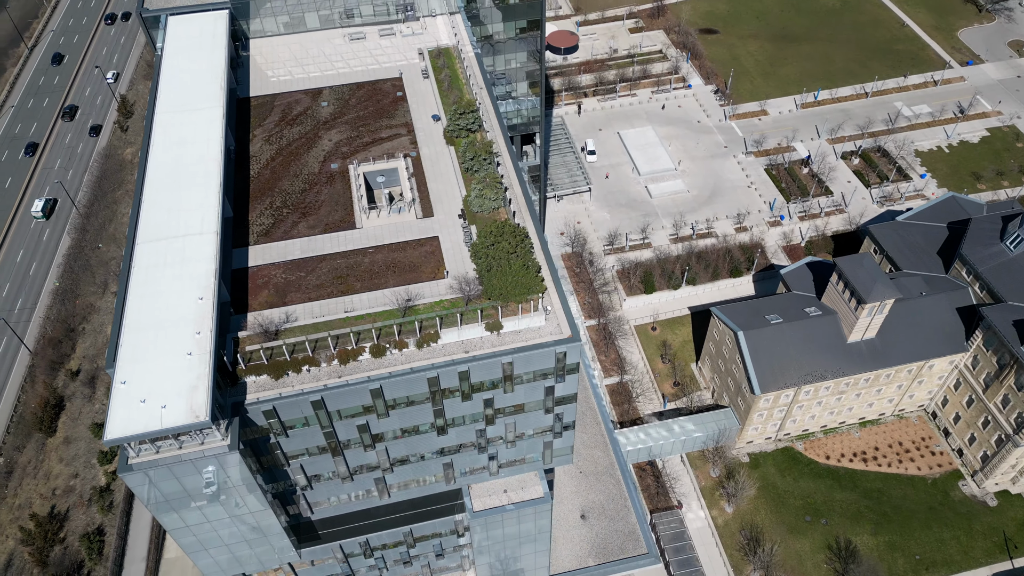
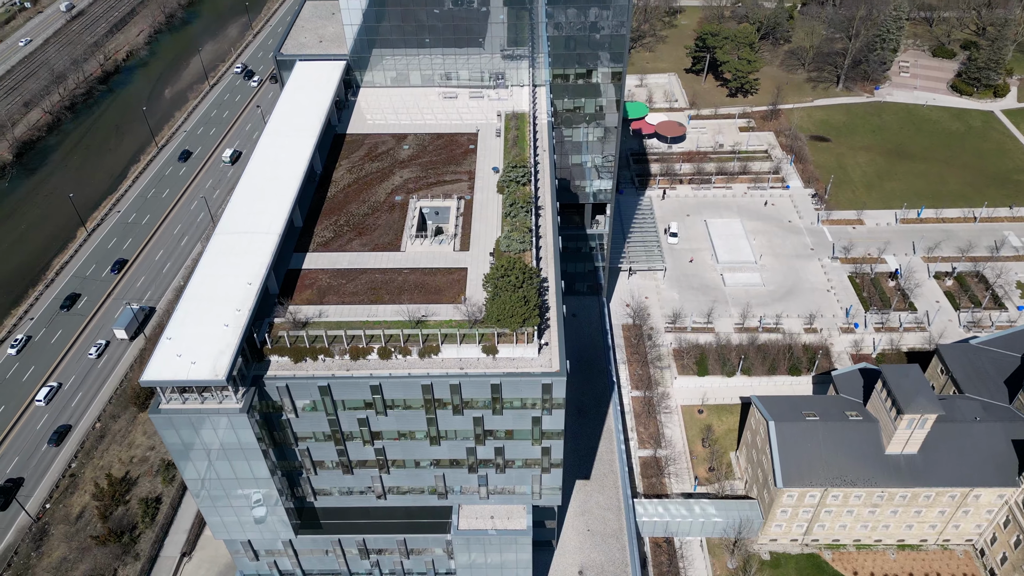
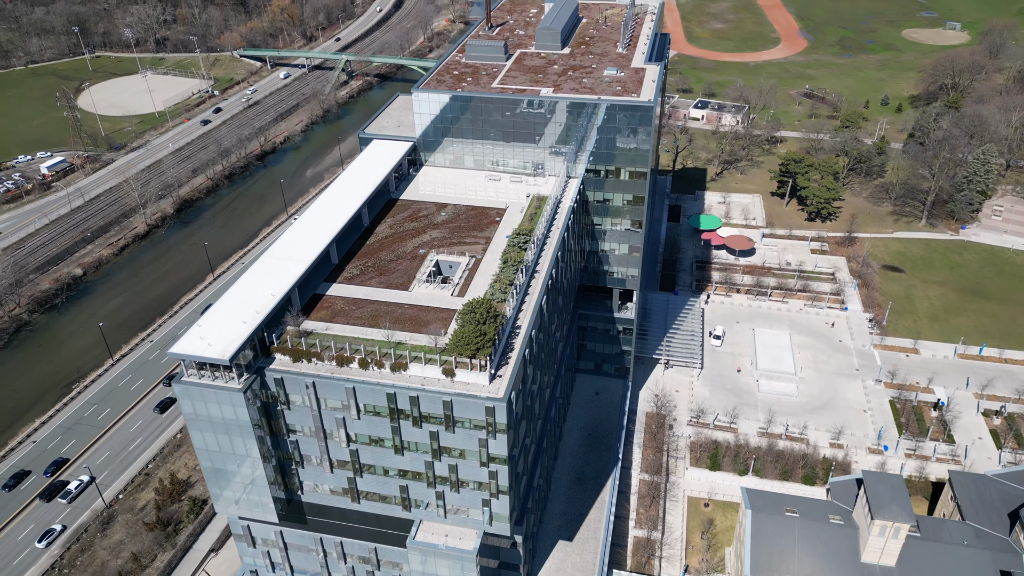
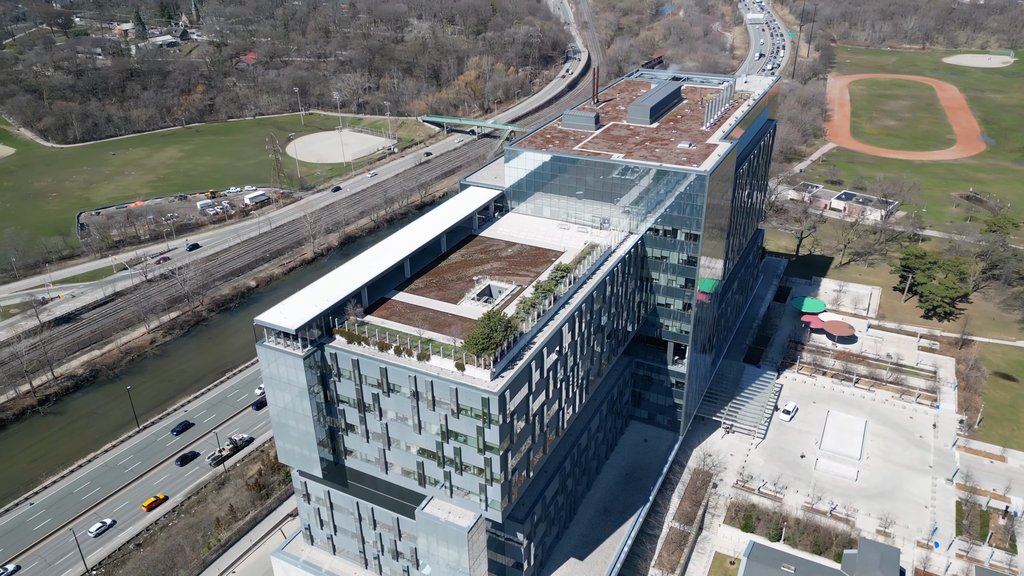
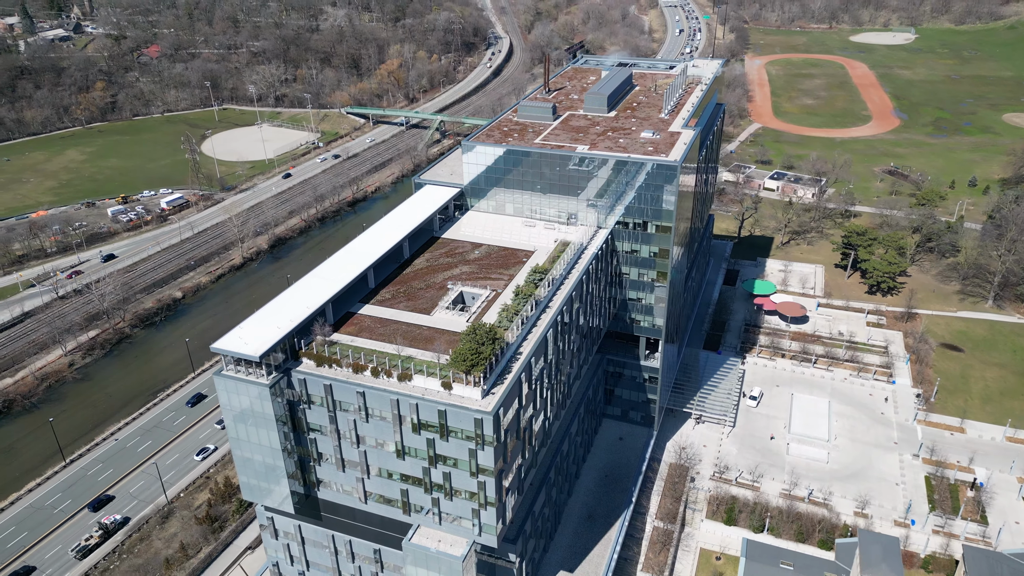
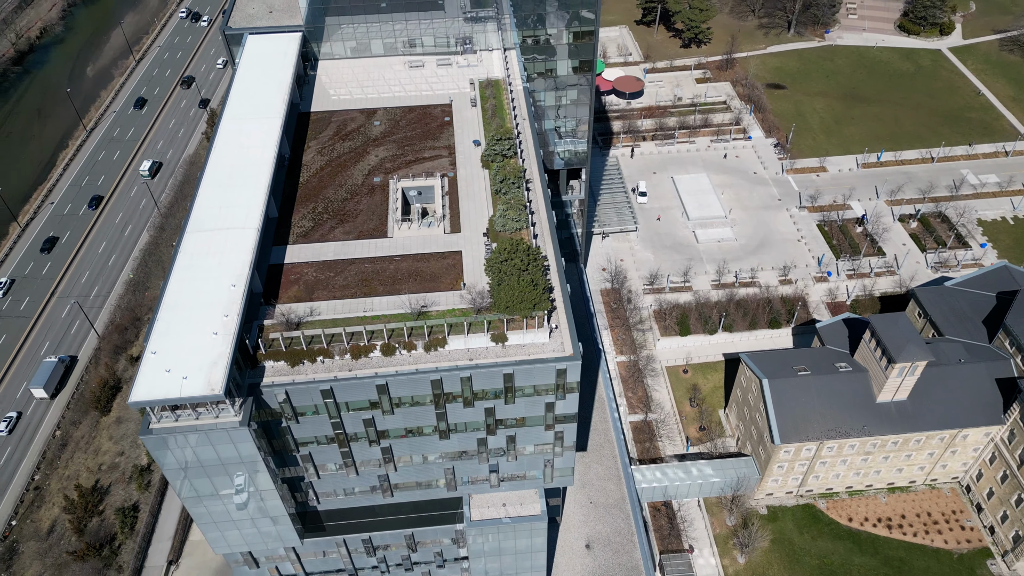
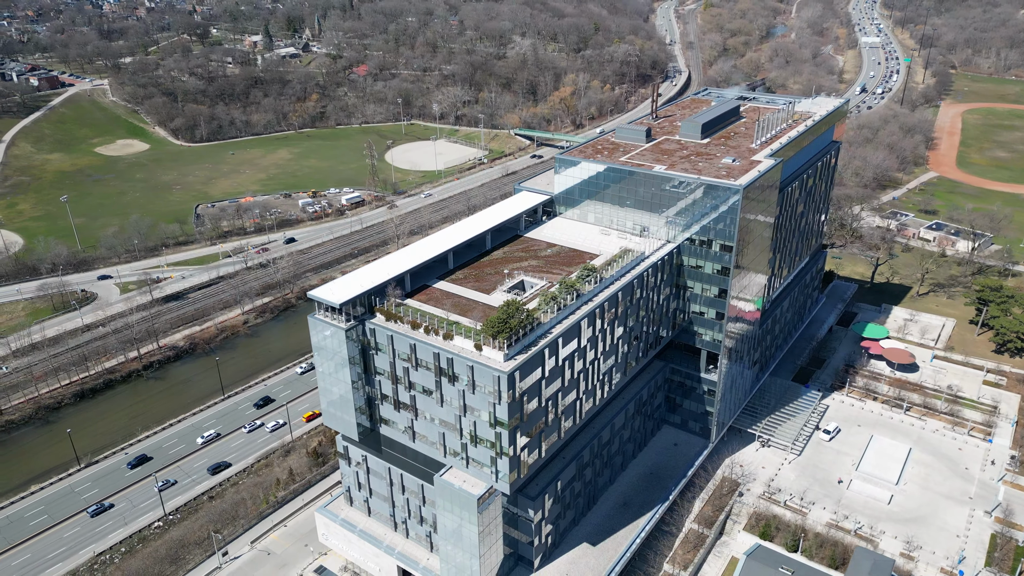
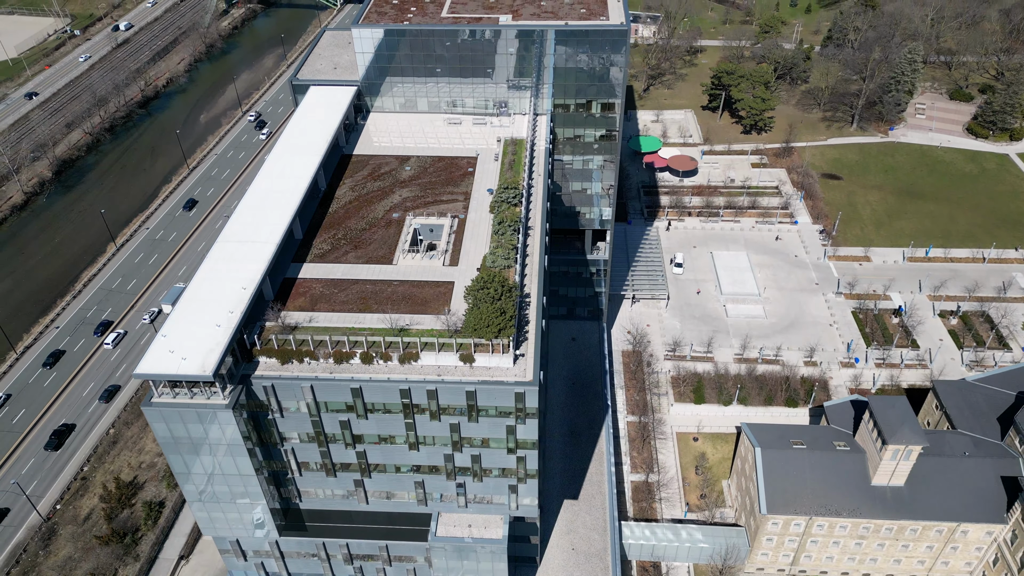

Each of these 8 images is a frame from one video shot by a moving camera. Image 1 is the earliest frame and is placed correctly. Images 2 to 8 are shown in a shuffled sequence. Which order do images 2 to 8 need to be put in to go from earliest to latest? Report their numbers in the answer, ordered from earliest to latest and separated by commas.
6, 2, 8, 3, 5, 4, 7
